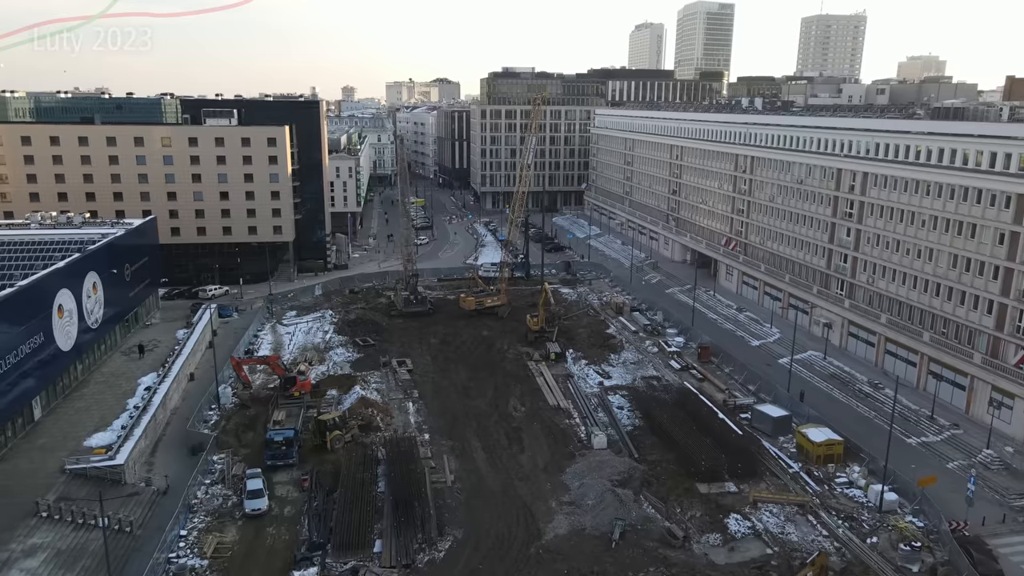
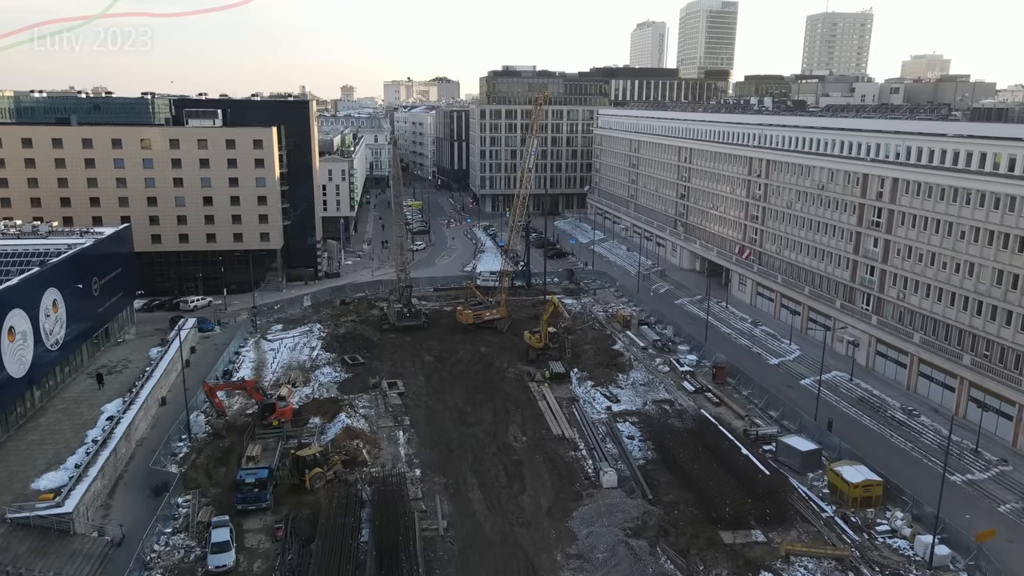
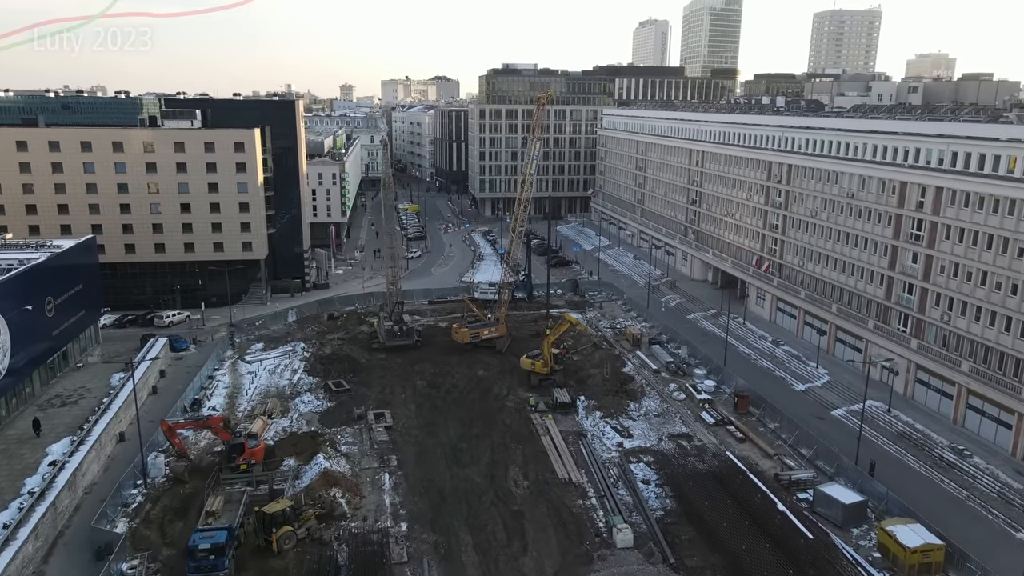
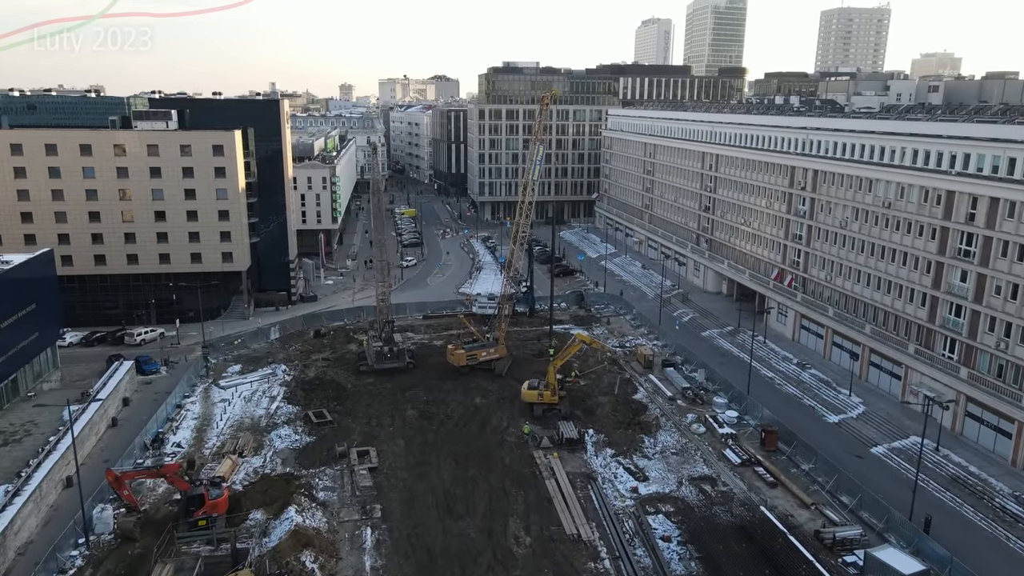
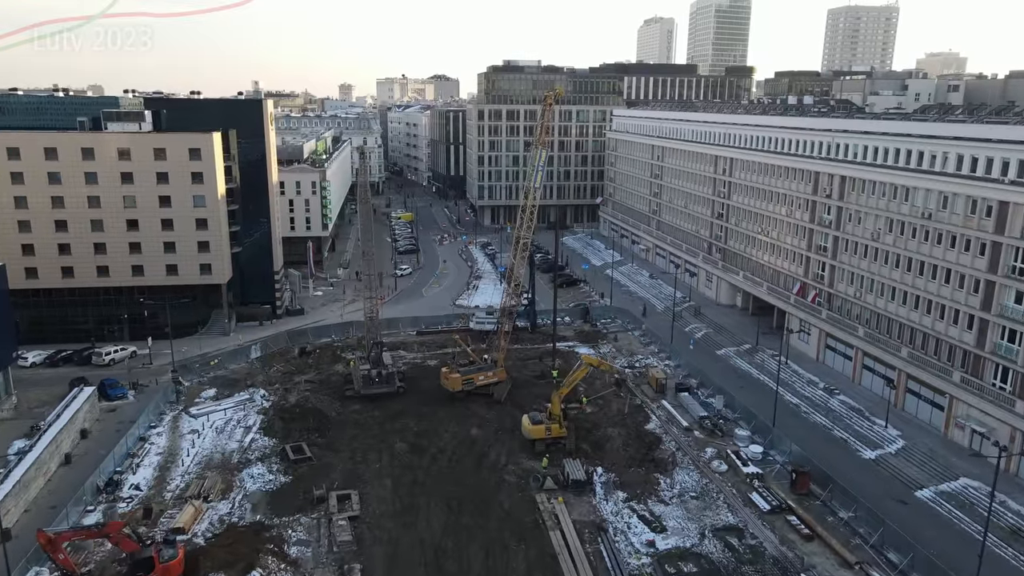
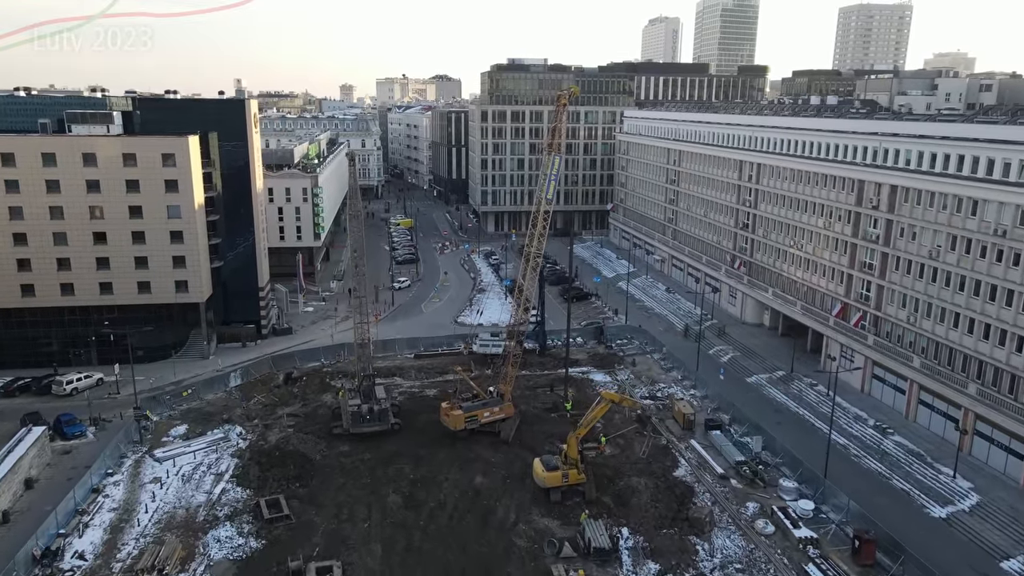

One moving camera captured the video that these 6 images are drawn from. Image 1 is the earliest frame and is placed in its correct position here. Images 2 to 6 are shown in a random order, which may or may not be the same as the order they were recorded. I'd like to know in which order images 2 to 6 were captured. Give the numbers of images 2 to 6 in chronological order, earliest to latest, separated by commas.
2, 3, 4, 5, 6
